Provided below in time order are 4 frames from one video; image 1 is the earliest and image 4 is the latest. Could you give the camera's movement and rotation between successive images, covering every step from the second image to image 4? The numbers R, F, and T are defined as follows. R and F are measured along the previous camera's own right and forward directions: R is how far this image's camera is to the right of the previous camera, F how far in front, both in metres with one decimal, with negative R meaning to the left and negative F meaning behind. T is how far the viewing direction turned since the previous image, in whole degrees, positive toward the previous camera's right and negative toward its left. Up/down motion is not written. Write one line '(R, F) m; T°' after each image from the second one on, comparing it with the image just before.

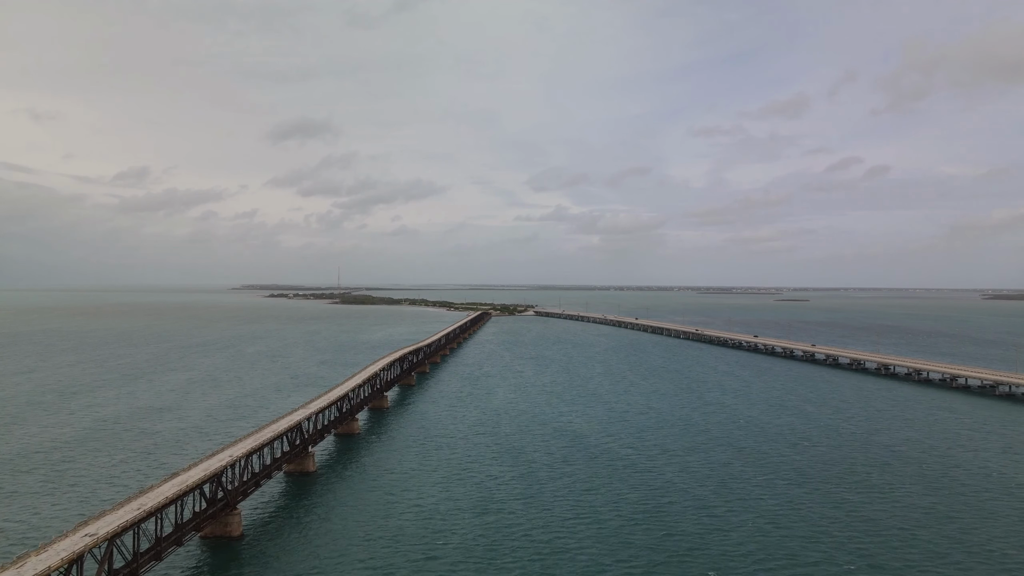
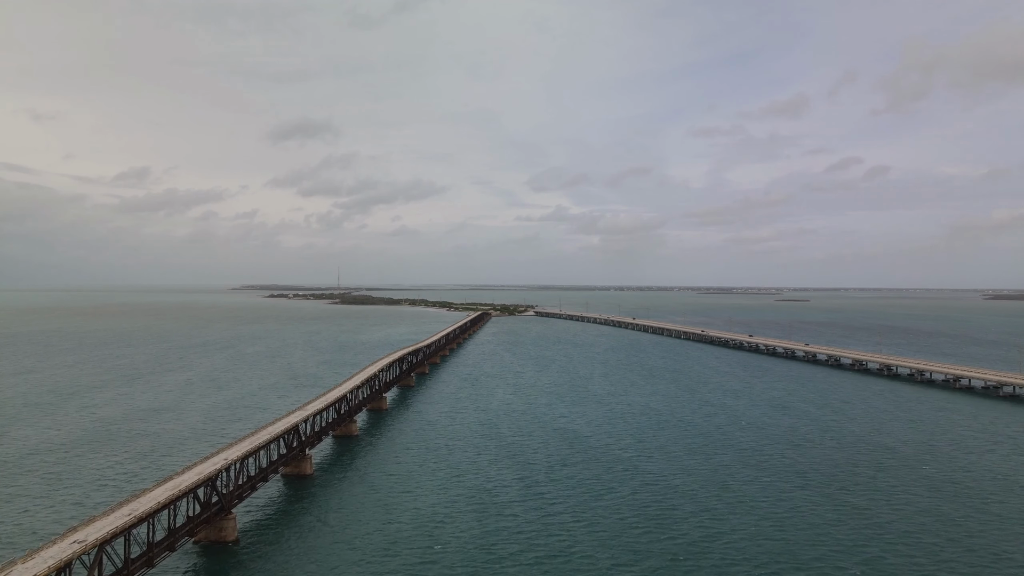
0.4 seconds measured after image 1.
(-2.7, +0.7) m; 0°
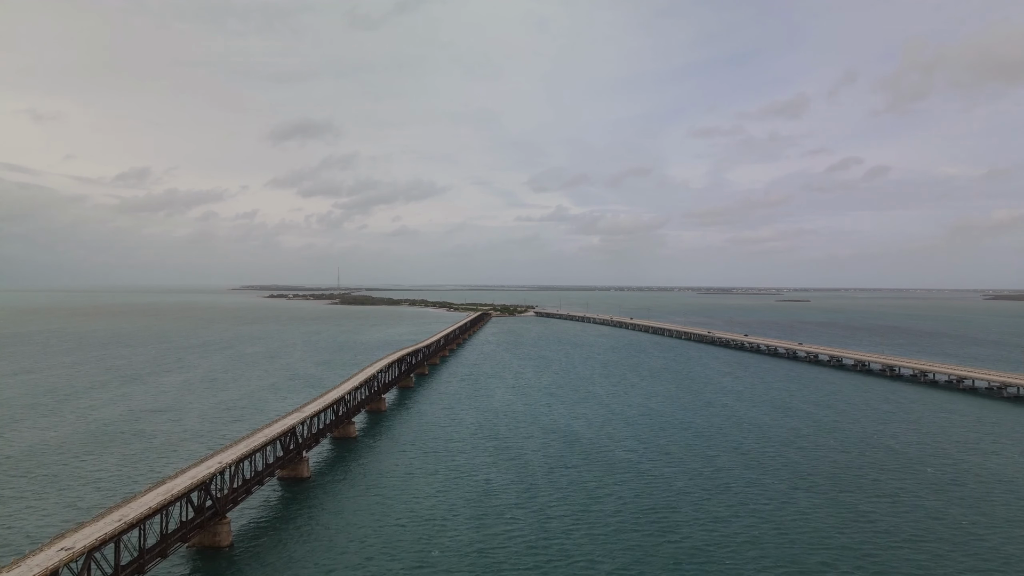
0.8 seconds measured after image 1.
(0.0, +0.4) m; 0°
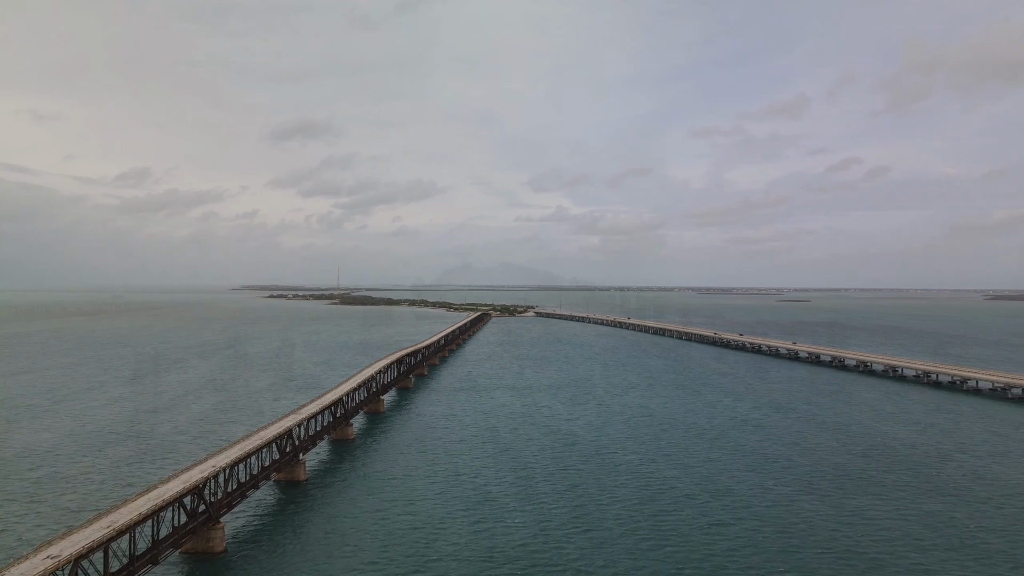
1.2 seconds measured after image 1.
(0.0, +0.4) m; 0°
